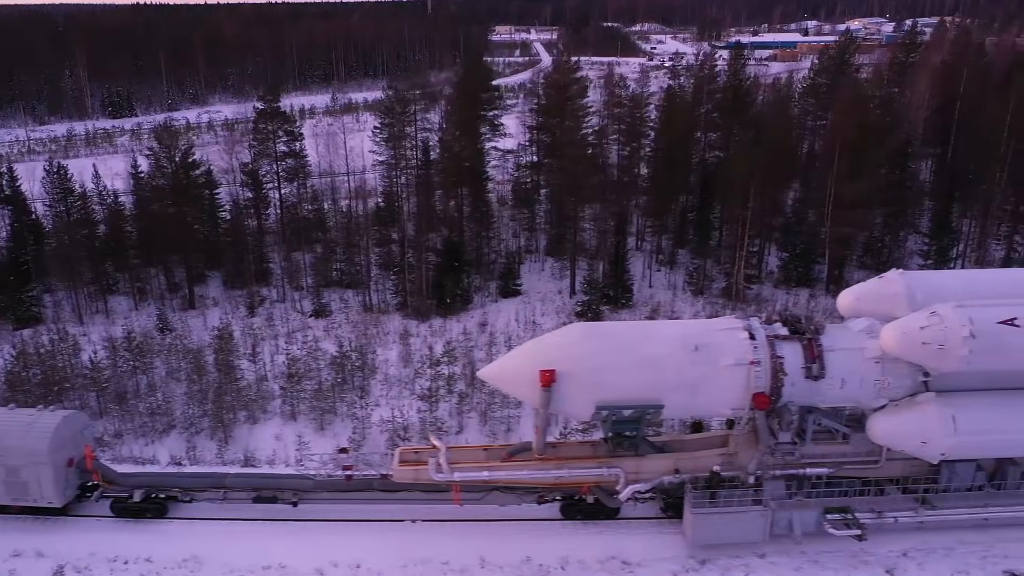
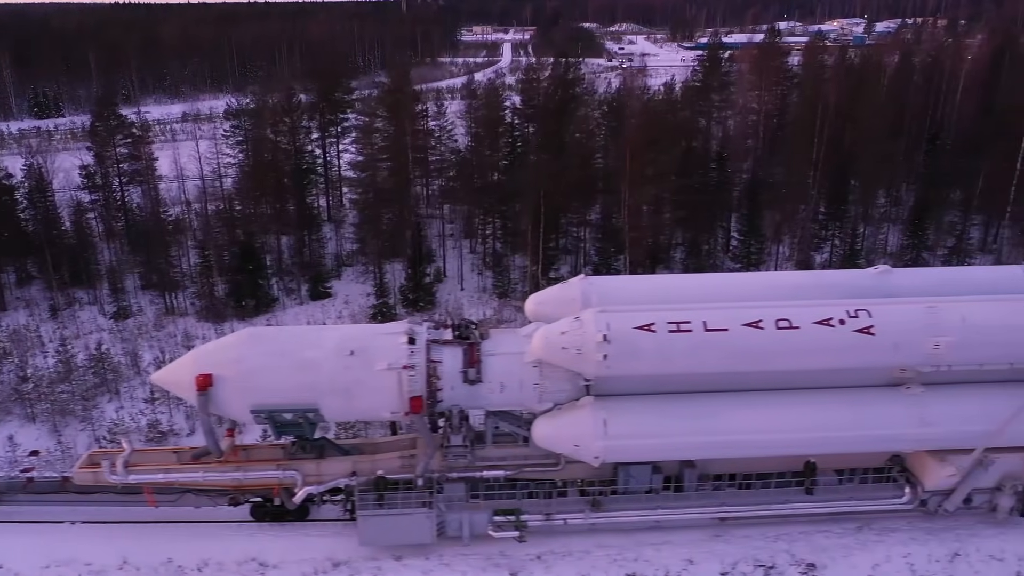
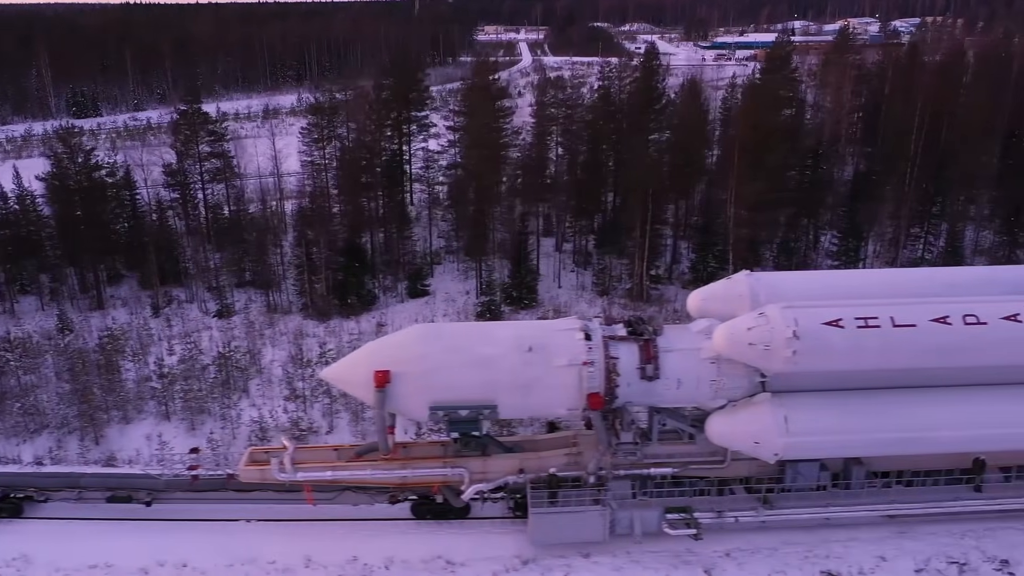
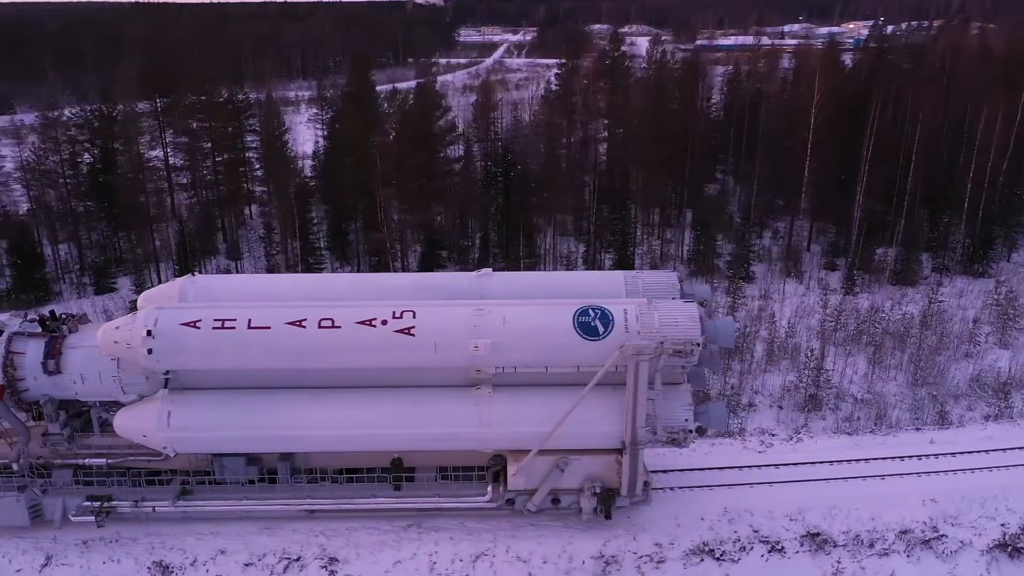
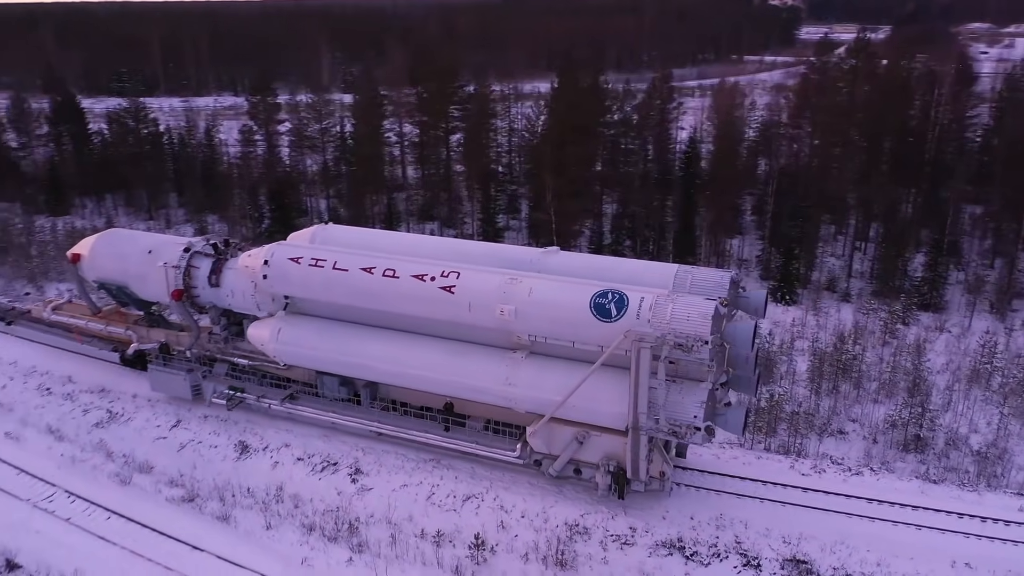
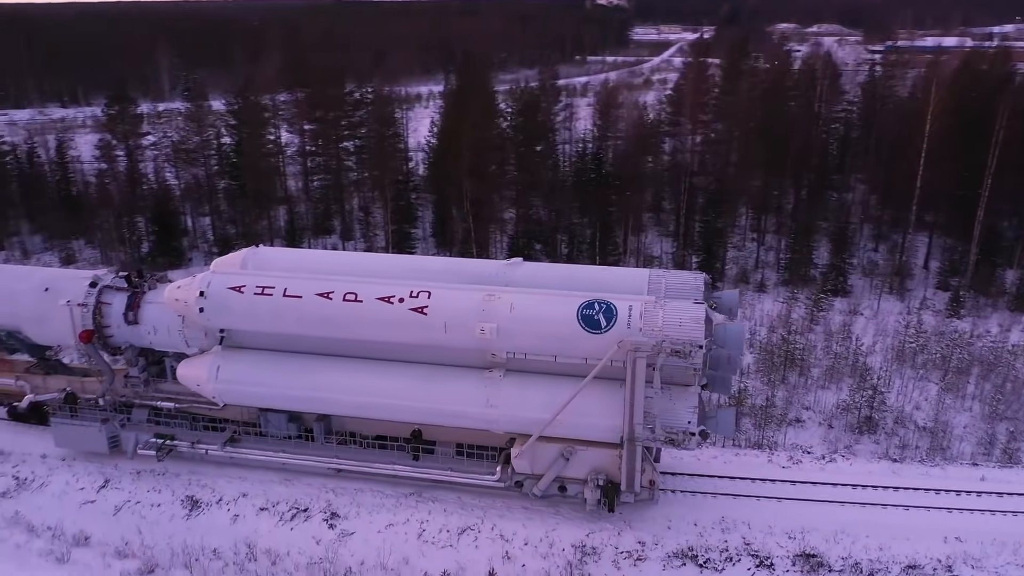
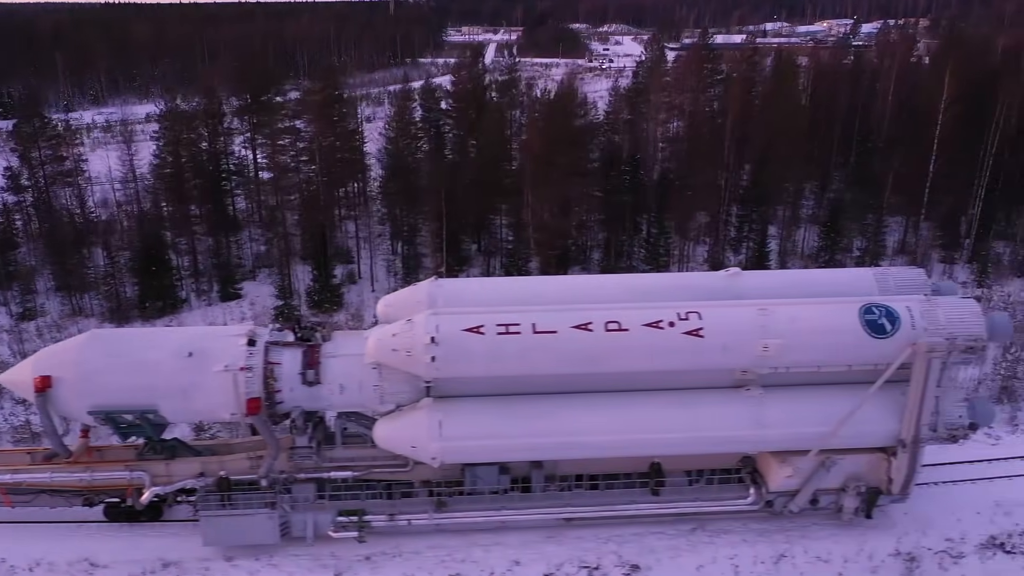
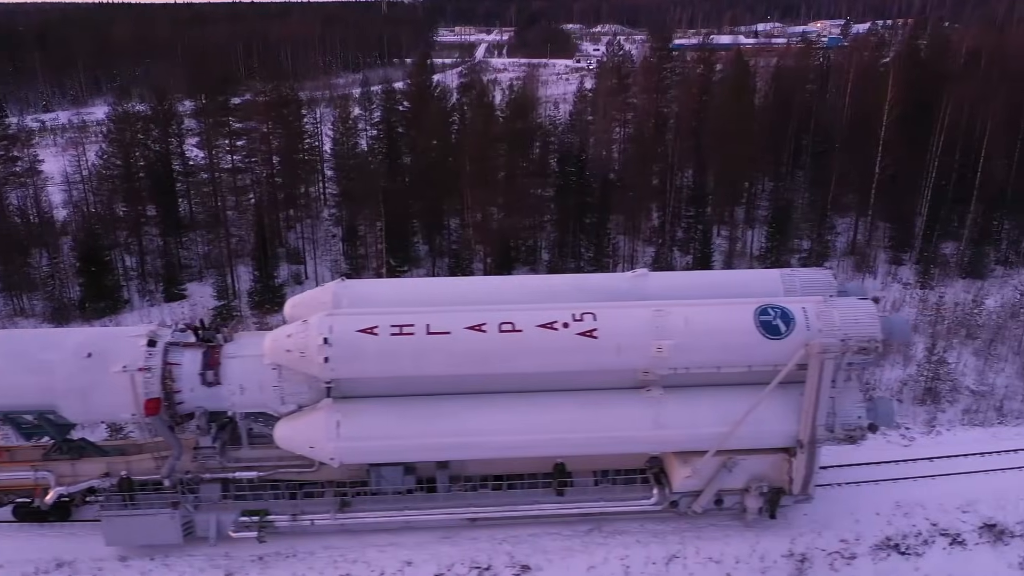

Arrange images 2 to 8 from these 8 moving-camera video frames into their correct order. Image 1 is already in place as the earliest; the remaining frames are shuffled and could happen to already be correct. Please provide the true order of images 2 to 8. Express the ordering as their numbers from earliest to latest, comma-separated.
3, 2, 7, 8, 4, 6, 5
